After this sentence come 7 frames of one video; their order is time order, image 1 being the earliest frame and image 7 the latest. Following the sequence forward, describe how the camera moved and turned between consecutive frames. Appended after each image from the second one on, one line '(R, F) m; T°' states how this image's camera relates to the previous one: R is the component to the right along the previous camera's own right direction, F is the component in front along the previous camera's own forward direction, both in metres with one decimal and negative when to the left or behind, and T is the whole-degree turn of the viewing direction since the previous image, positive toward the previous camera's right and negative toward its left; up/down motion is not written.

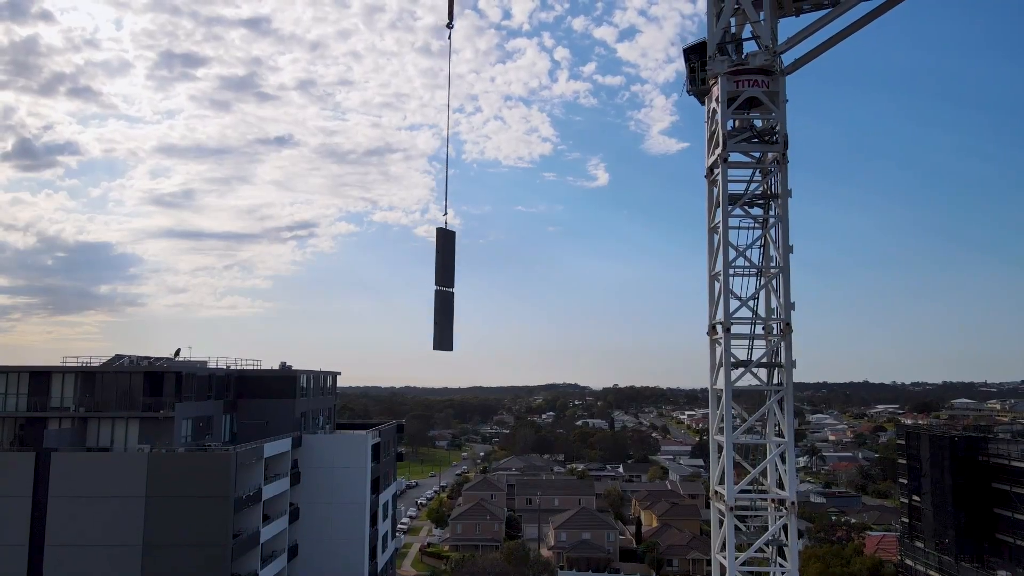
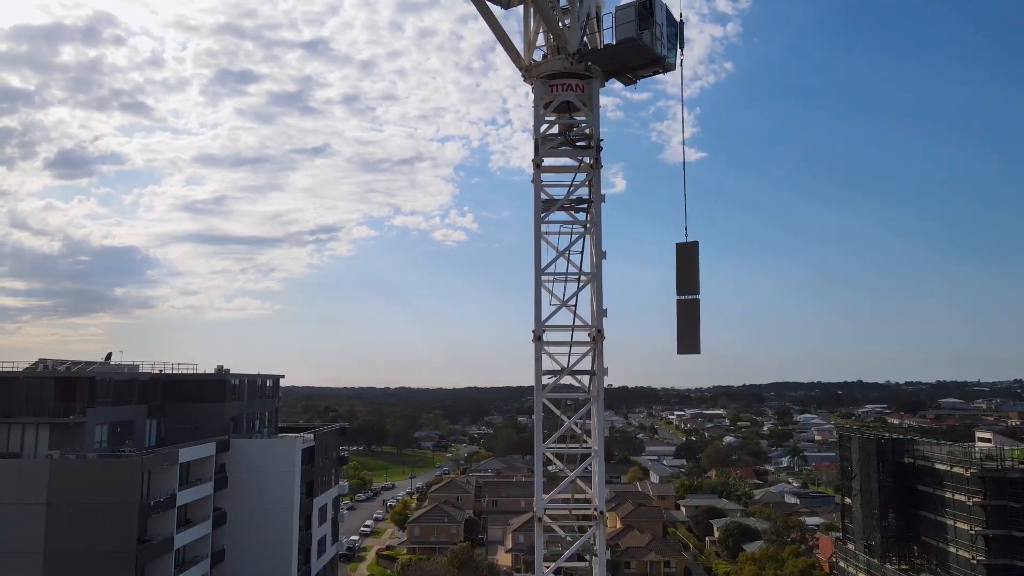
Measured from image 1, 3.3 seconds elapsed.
(+2.2, 0.0) m; +1°
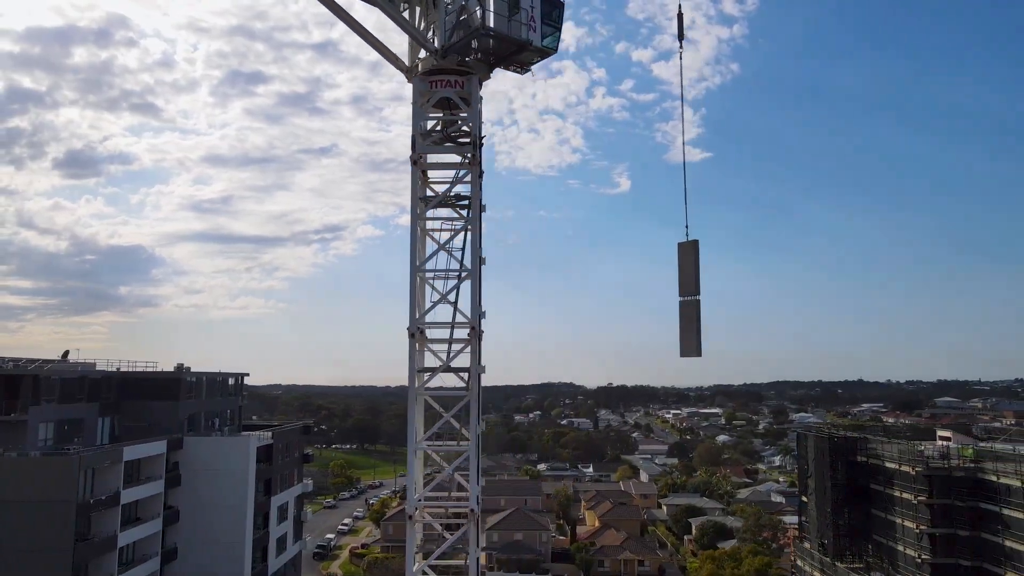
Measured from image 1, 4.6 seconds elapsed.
(+1.6, 0.0) m; 0°
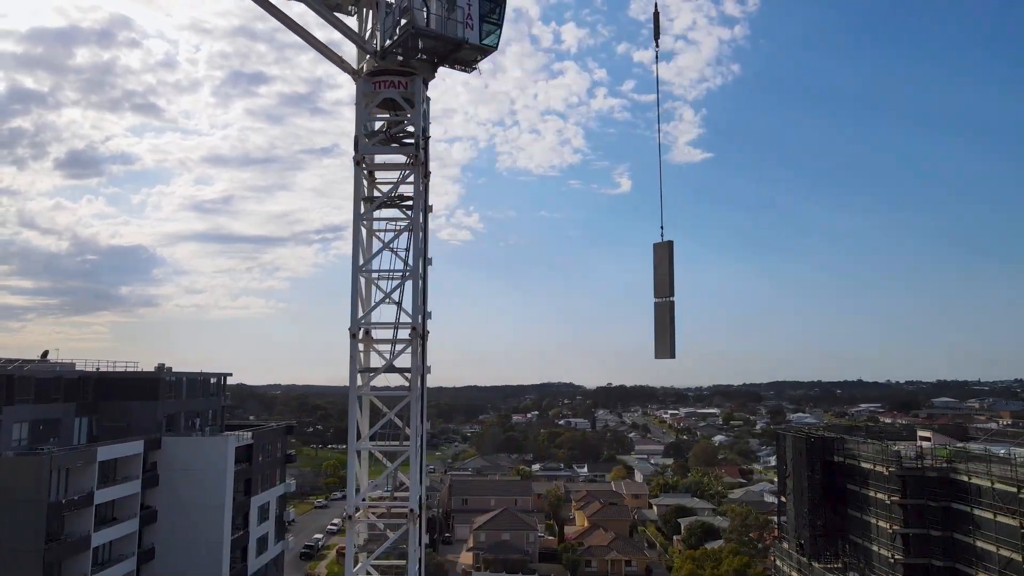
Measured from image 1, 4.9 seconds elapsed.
(+0.7, 0.0) m; 0°
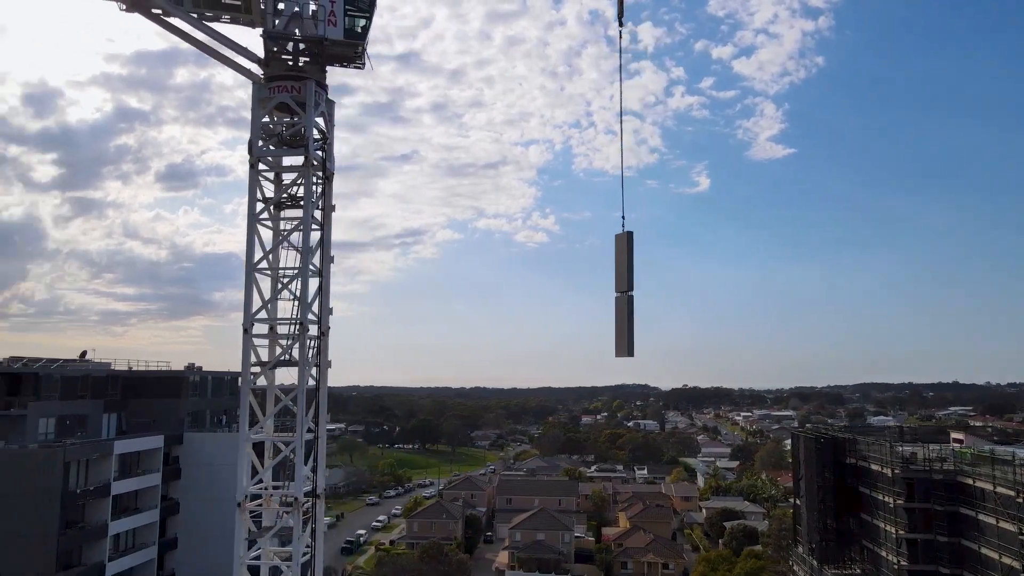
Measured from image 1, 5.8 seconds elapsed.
(+2.4, +0.1) m; -6°
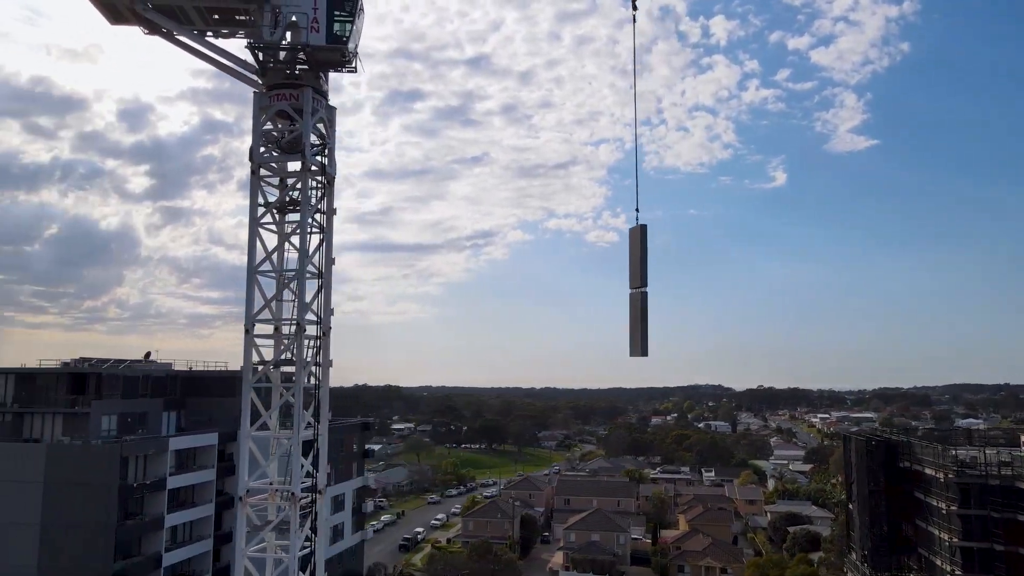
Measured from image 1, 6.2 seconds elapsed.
(+1.0, +0.1) m; -6°
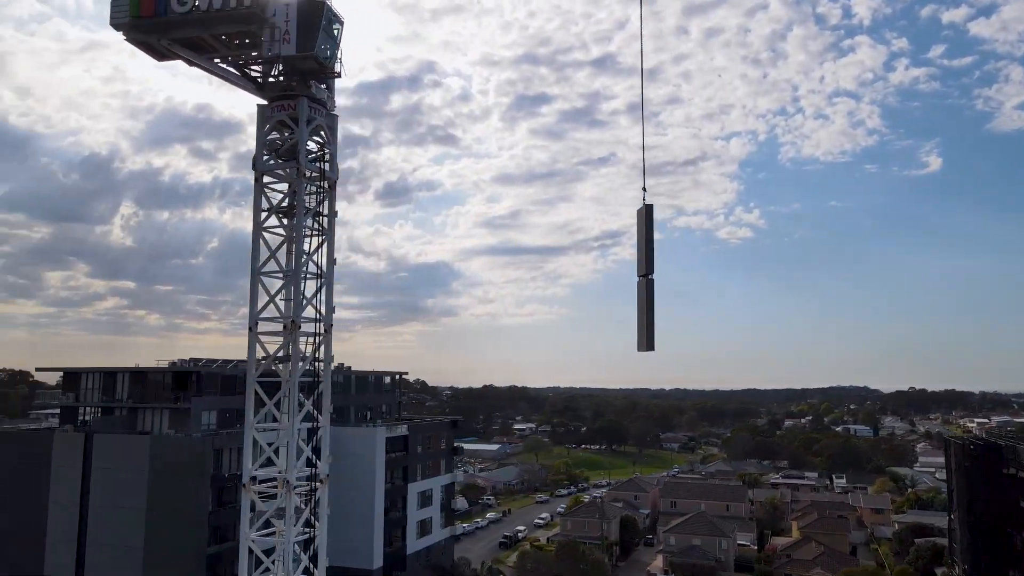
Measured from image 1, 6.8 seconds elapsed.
(+1.9, +0.3) m; -10°
